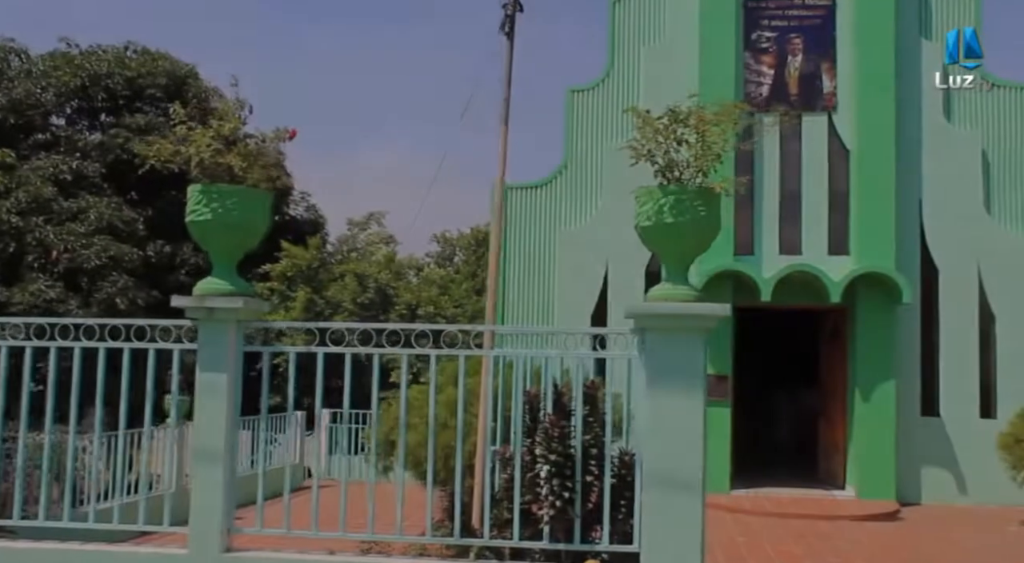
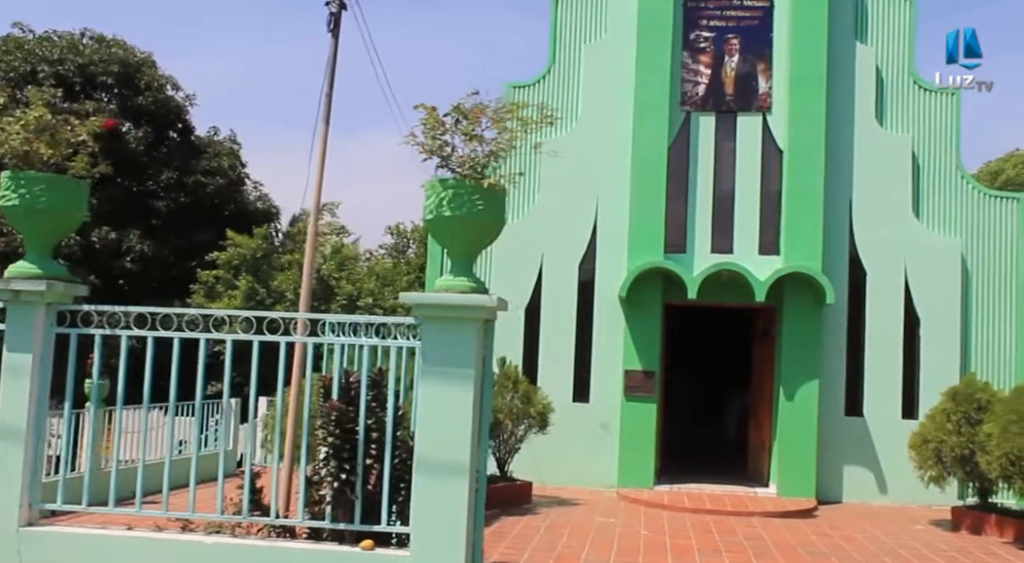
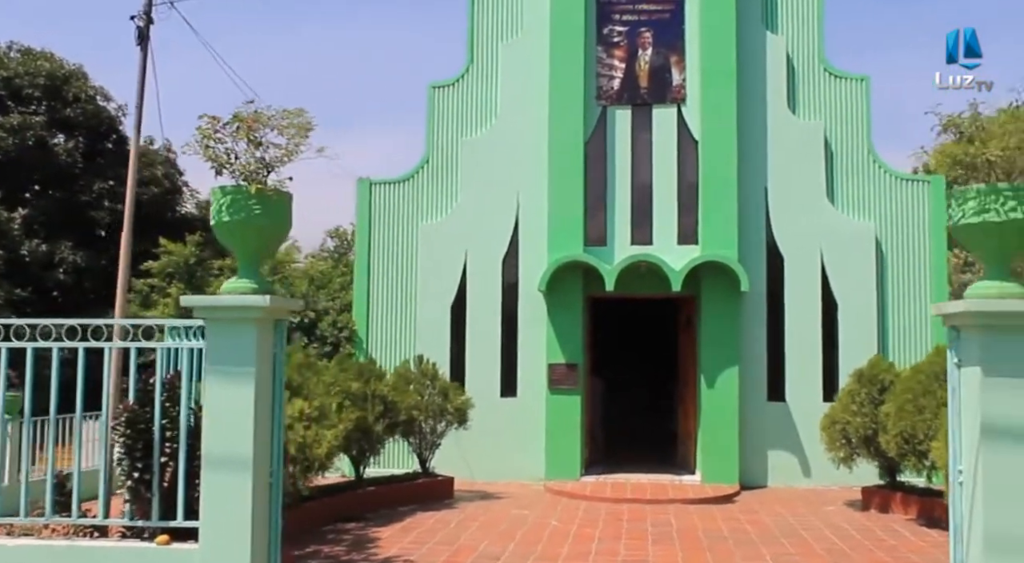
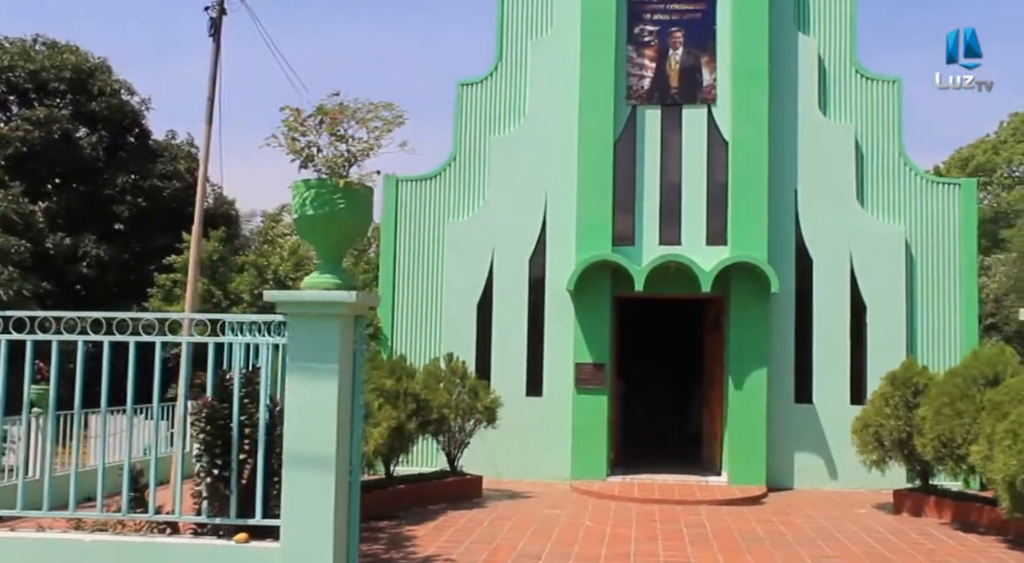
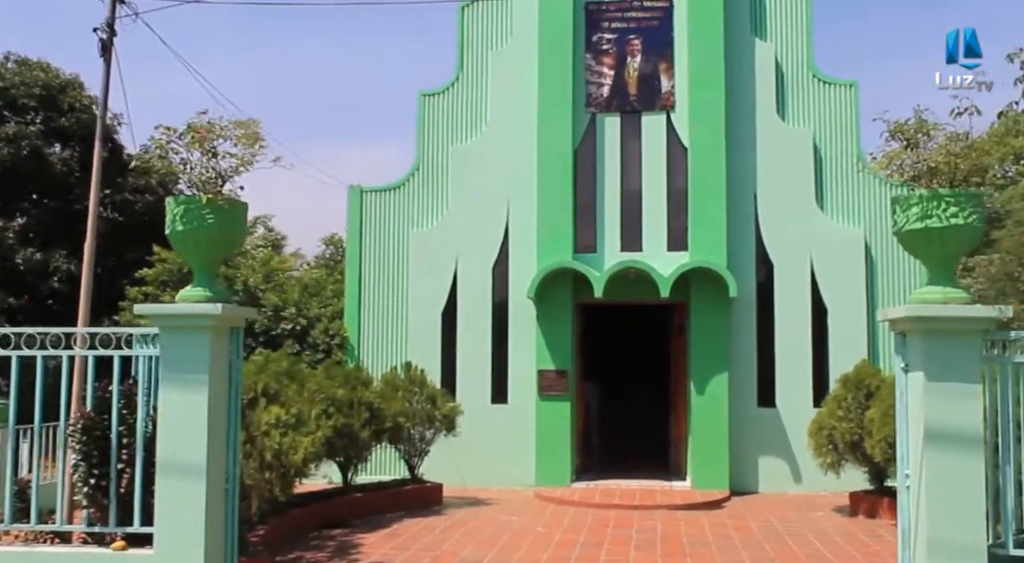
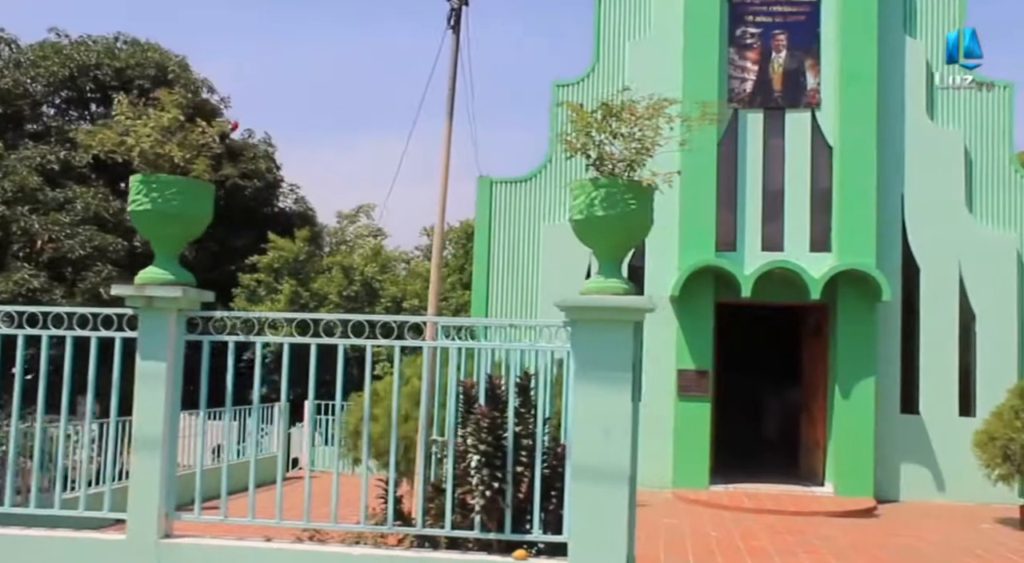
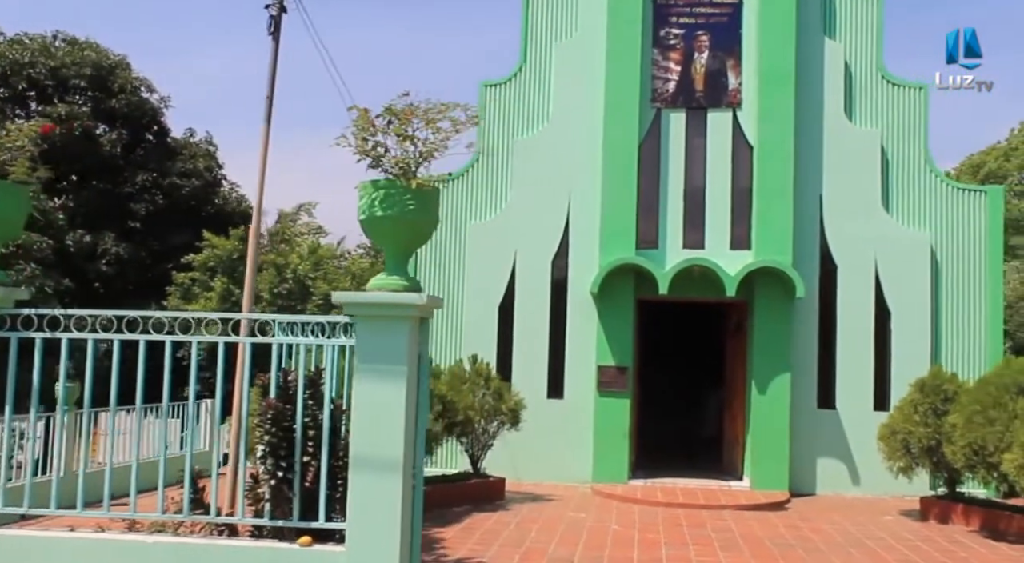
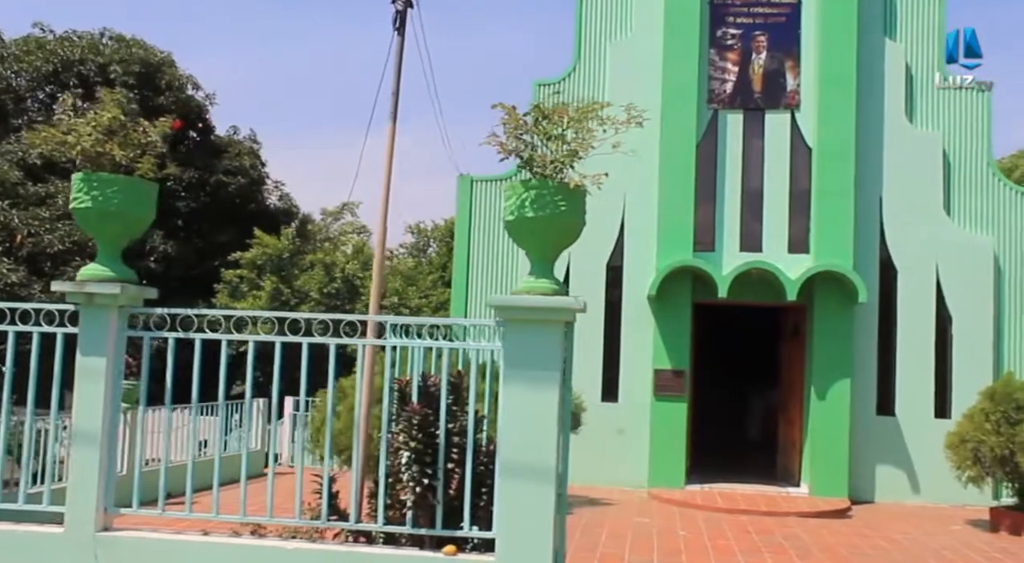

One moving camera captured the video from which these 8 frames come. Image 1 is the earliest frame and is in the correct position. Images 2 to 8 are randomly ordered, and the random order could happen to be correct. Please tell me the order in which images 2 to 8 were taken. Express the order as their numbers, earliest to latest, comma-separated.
6, 8, 2, 7, 4, 3, 5
